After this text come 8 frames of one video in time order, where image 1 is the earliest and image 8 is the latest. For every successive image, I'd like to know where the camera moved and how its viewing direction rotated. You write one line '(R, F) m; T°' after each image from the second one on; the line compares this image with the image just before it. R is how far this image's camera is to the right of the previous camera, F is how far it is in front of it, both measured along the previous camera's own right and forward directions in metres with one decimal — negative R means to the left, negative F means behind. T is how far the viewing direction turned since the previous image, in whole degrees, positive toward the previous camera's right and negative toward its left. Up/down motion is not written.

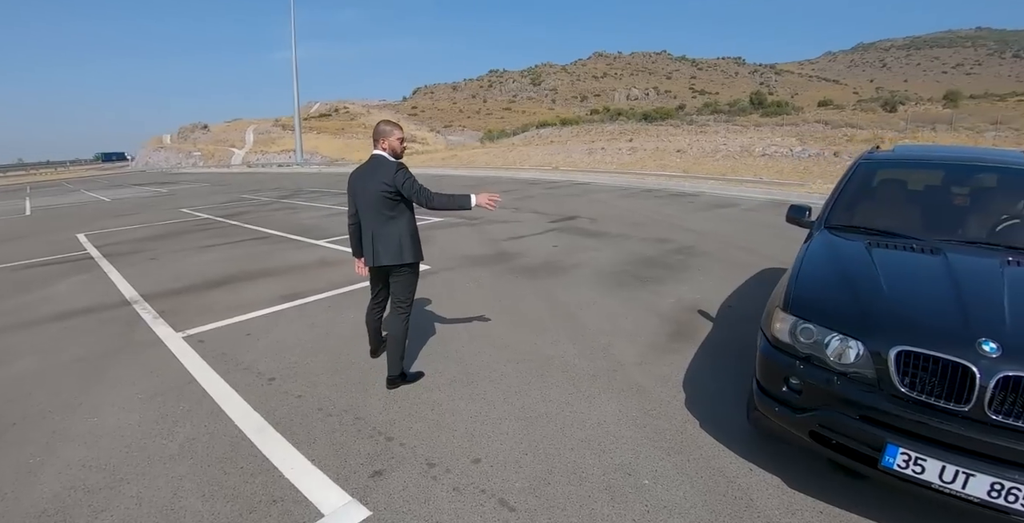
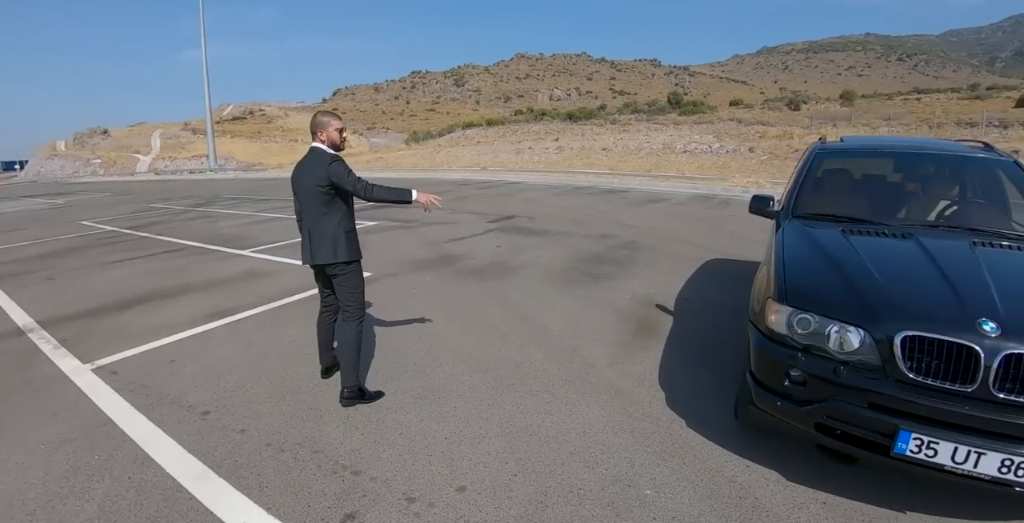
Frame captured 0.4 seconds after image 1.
(-0.2, +0.3) m; +7°
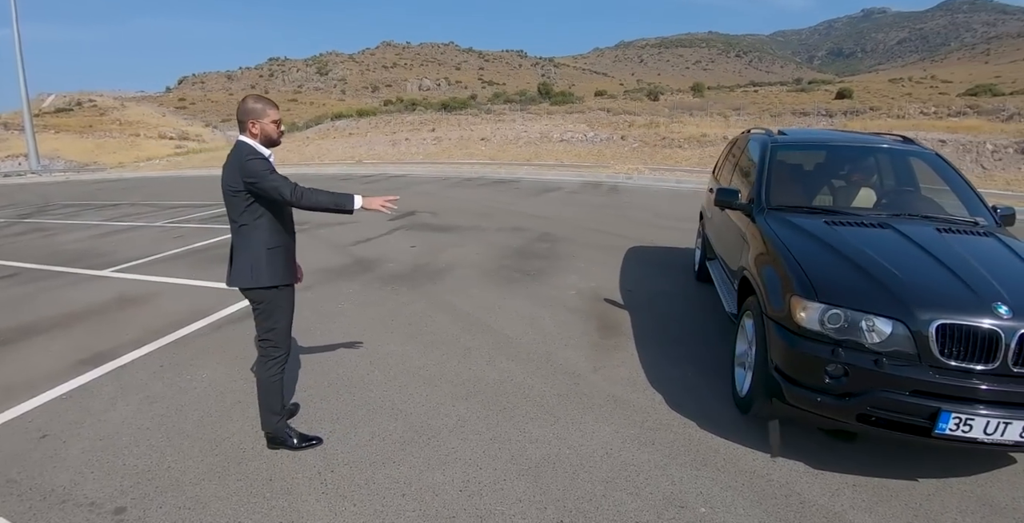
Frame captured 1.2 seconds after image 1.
(-0.6, +0.6) m; +12°
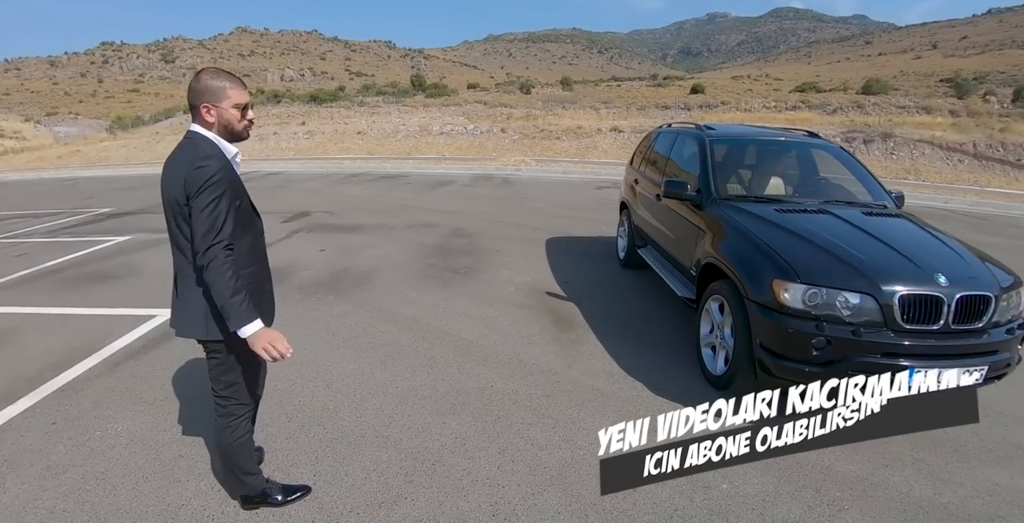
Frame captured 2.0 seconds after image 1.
(-0.6, +0.3) m; +12°
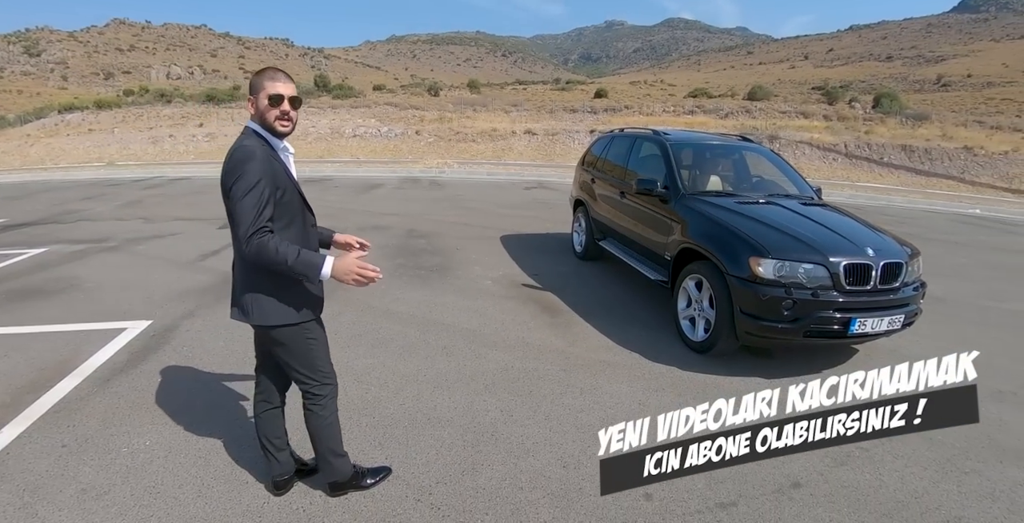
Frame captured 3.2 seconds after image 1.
(-0.7, -0.3) m; +9°
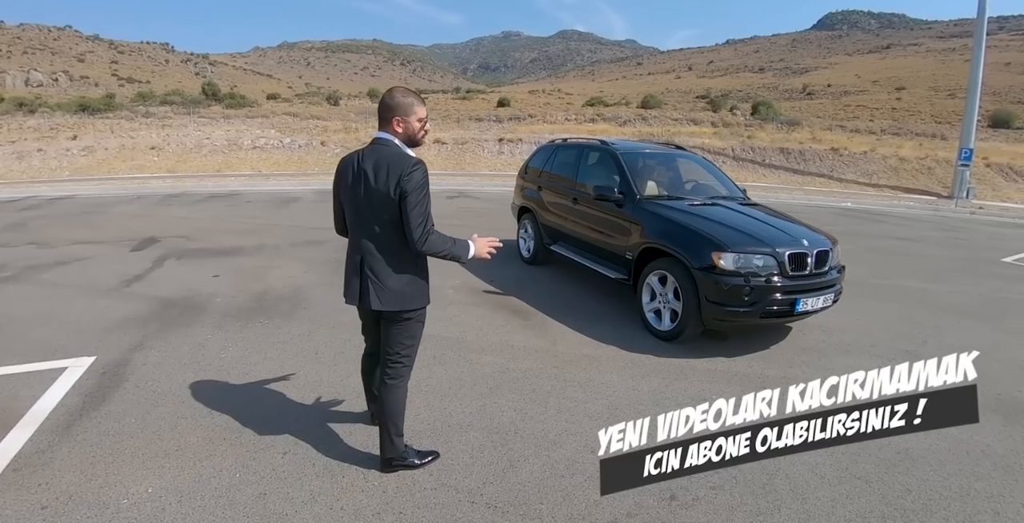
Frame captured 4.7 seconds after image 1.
(-0.6, -0.2) m; +9°
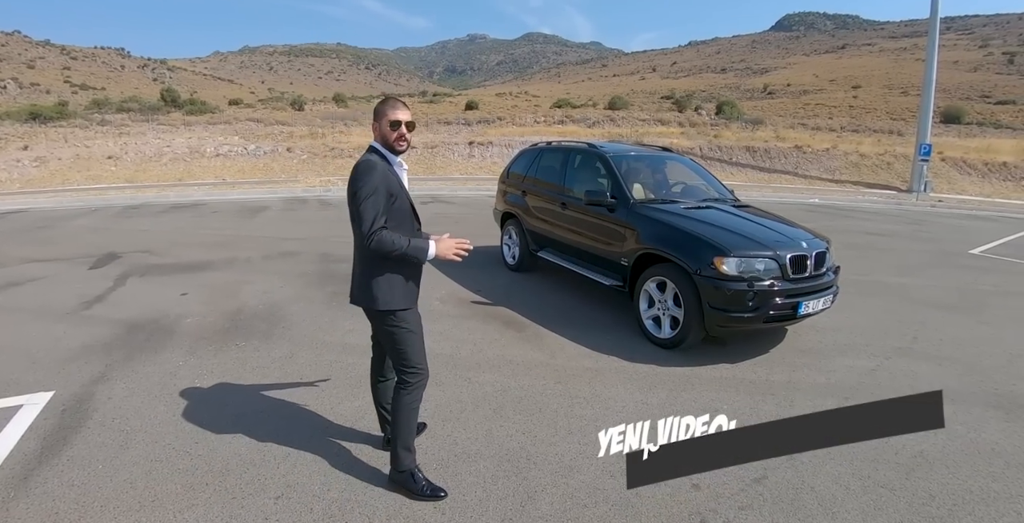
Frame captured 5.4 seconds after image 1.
(-0.2, +0.2) m; +3°
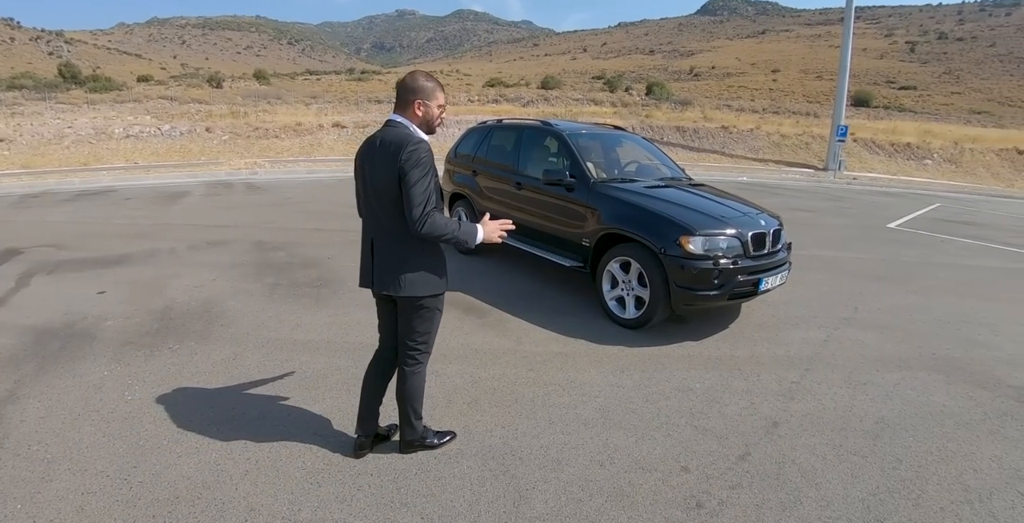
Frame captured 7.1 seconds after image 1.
(-0.2, +0.2) m; +7°
